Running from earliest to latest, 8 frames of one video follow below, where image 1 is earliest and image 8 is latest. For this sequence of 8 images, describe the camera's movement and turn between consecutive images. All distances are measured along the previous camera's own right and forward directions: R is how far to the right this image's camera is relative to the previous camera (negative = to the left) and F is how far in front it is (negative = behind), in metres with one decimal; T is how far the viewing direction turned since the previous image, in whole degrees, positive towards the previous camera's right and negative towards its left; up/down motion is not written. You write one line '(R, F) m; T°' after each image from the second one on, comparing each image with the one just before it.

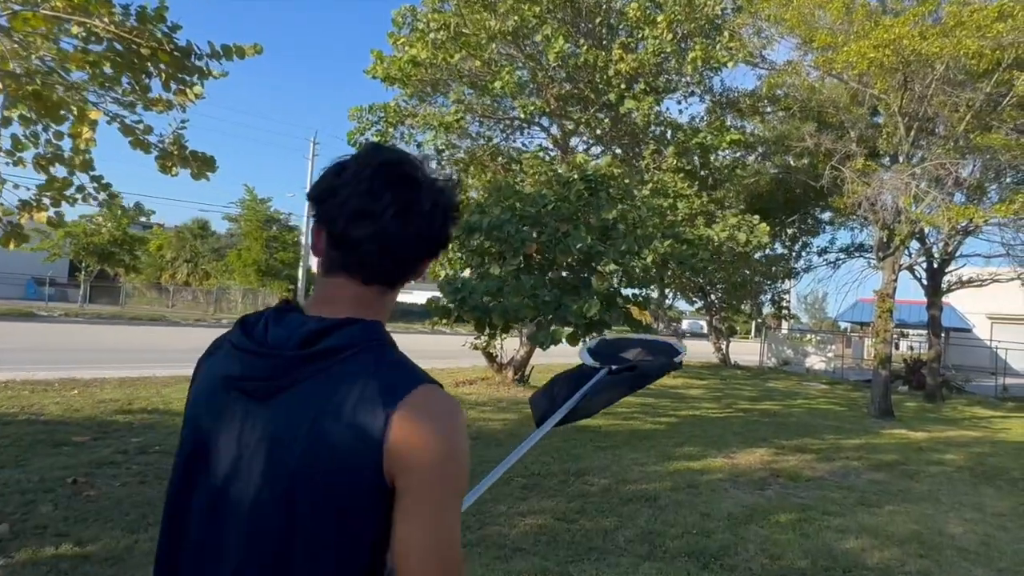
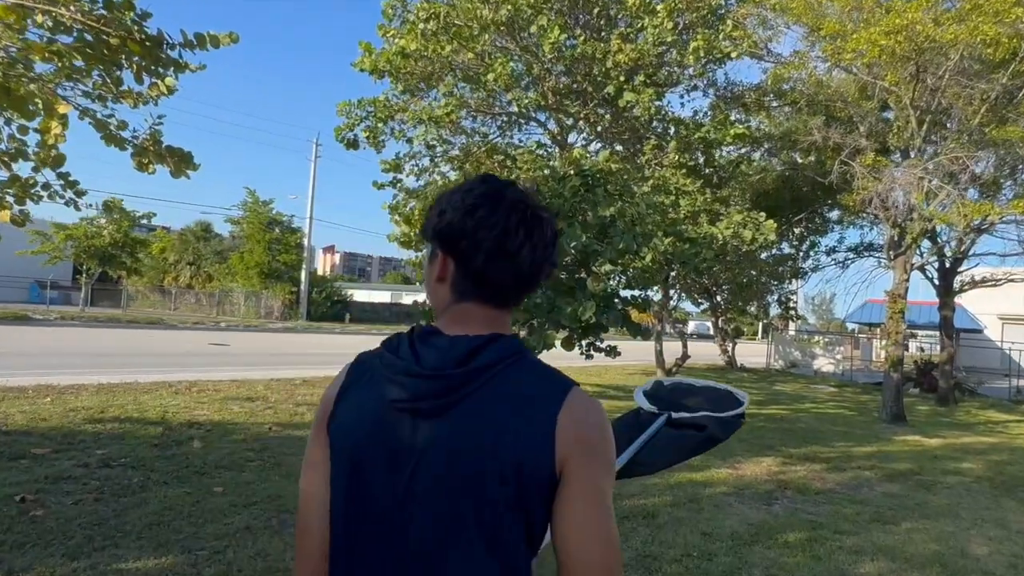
(+0.2, +0.5) m; 0°
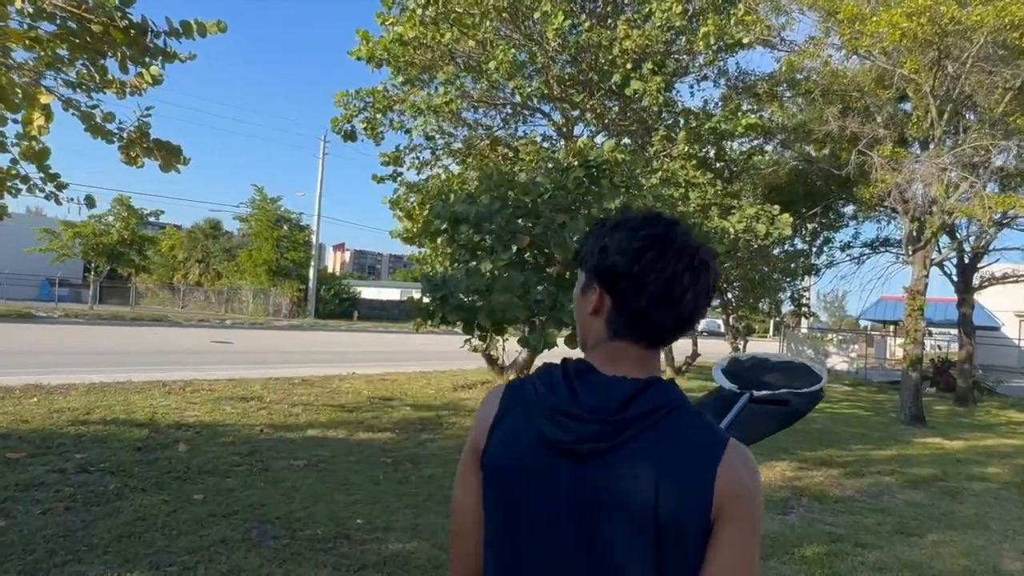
(+0.1, +0.4) m; -1°
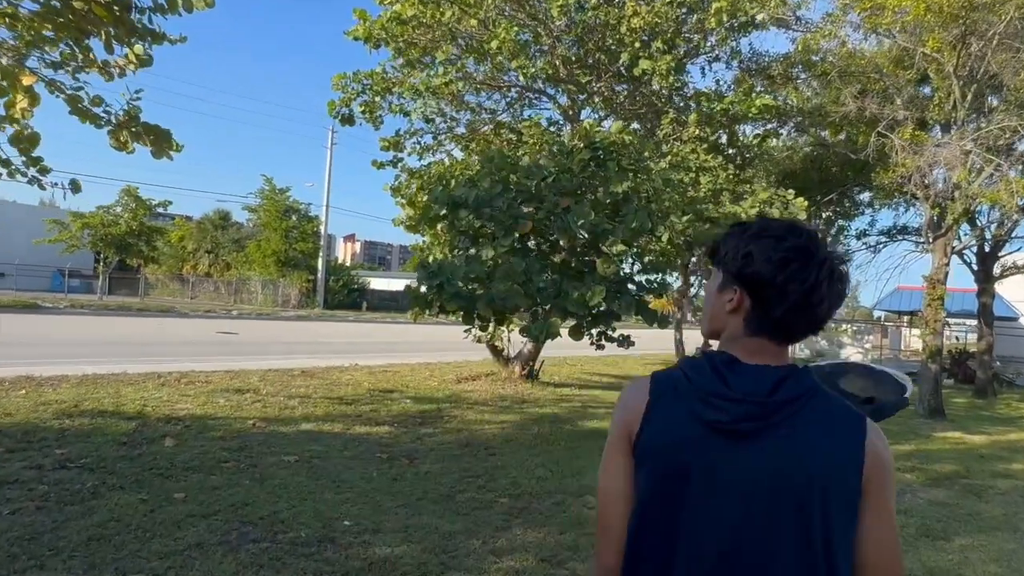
(+0.1, +0.3) m; -1°
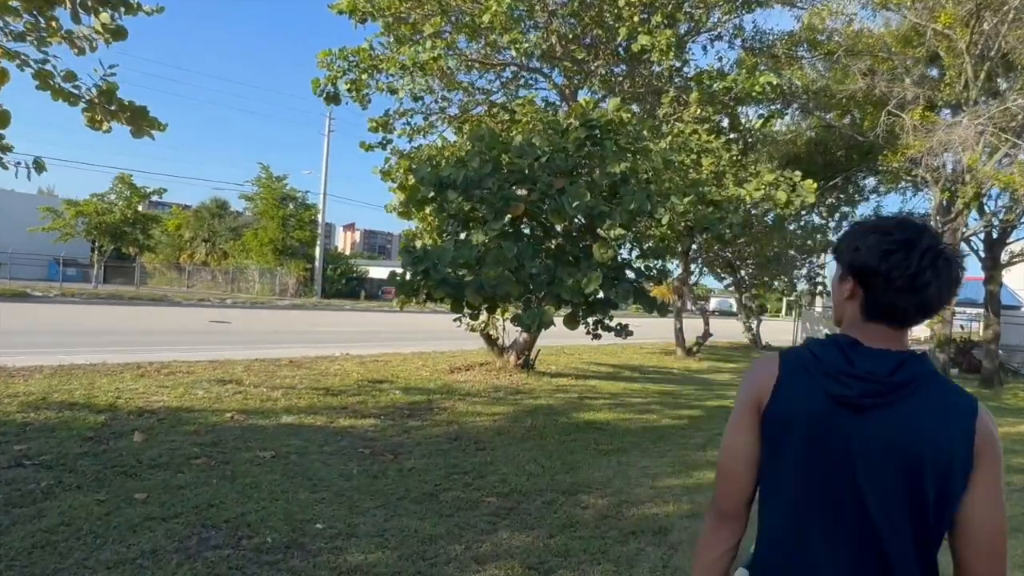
(+0.1, +0.4) m; 0°
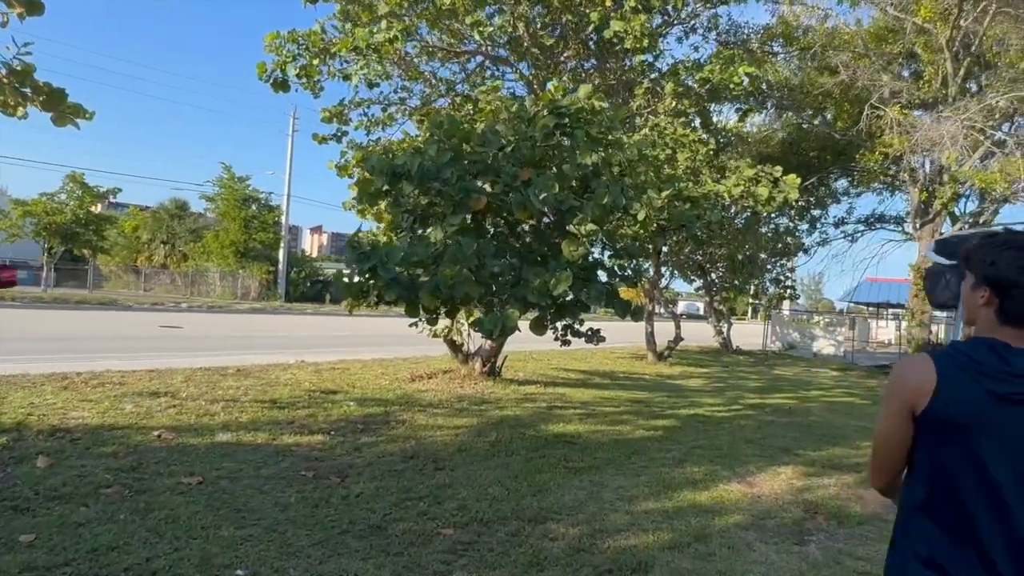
(+0.1, +0.7) m; +3°
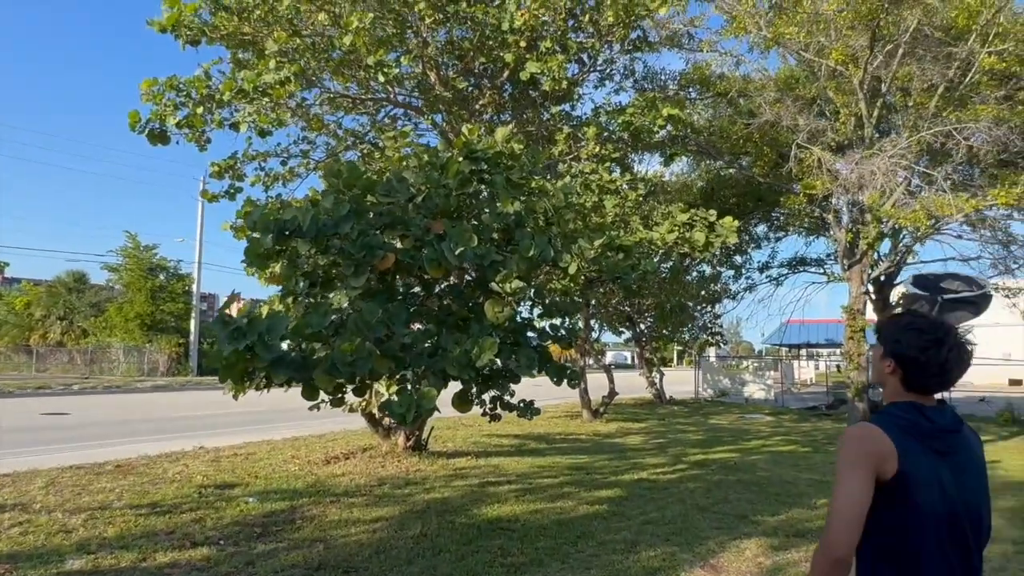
(+0.1, +0.9) m; +6°
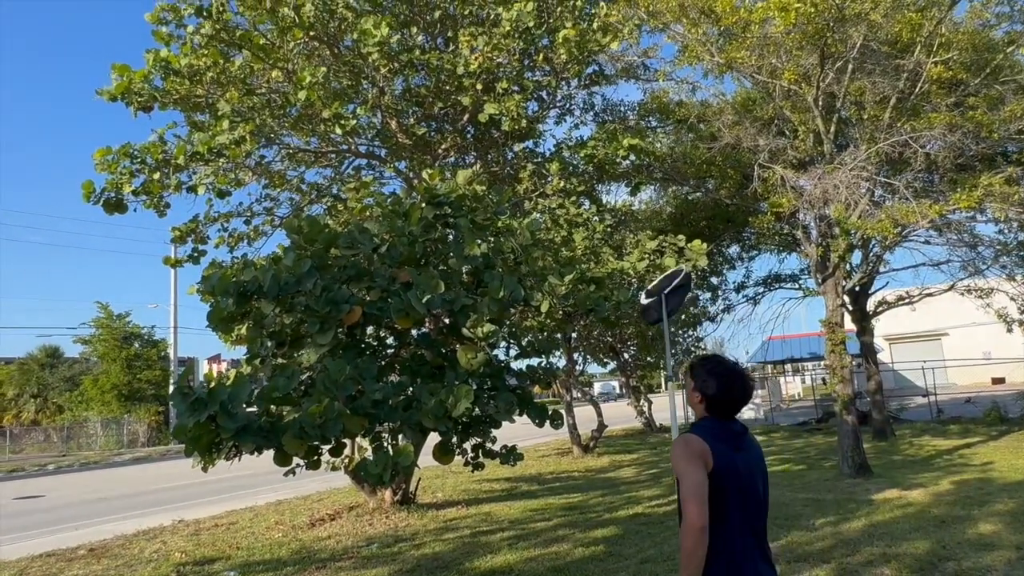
(+0.1, +0.1) m; +2°
